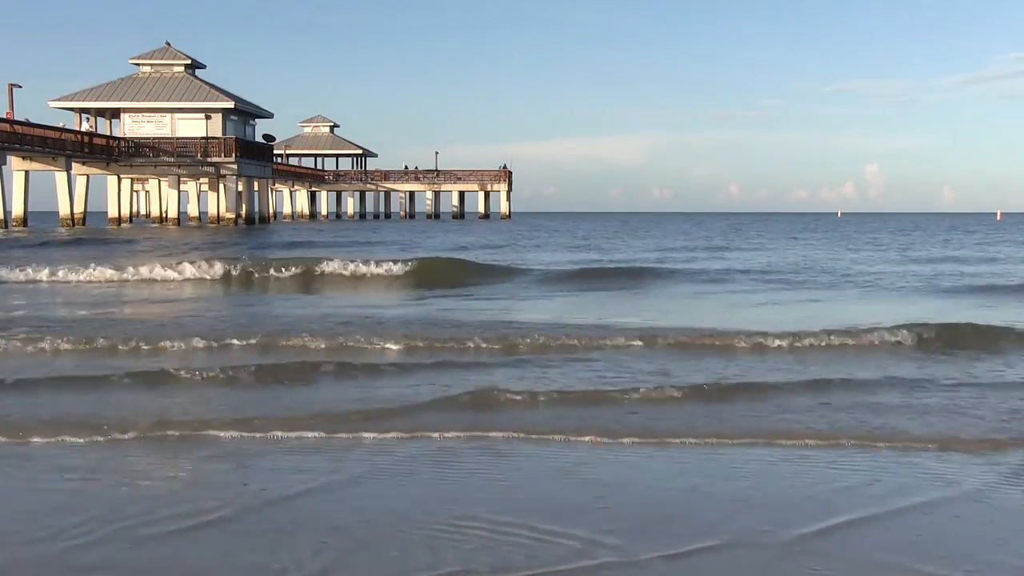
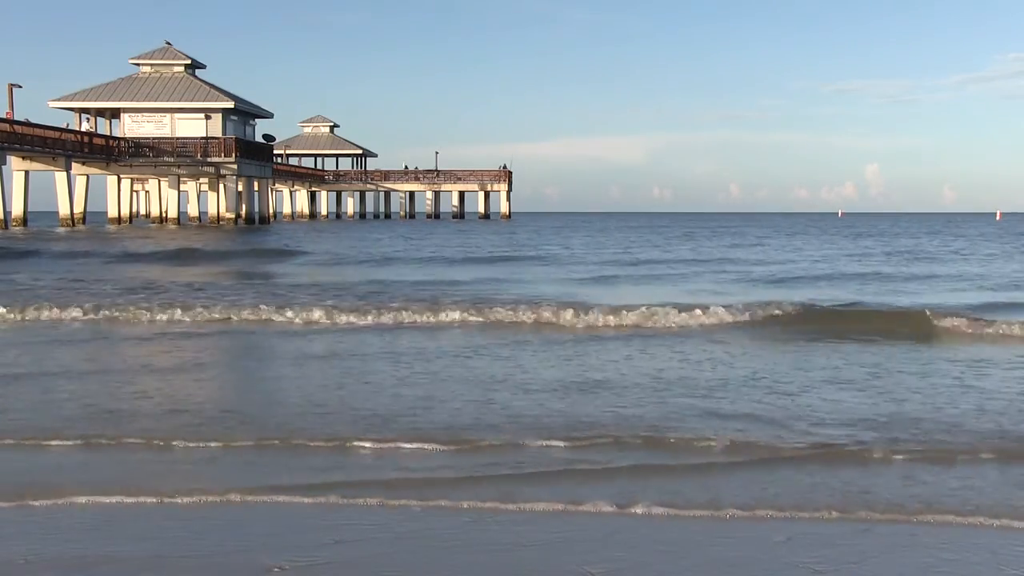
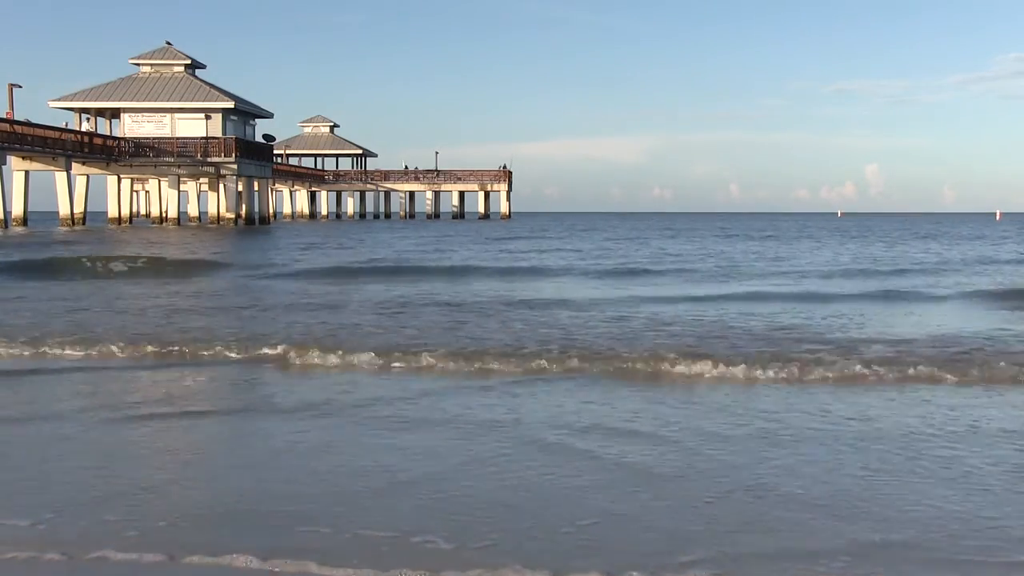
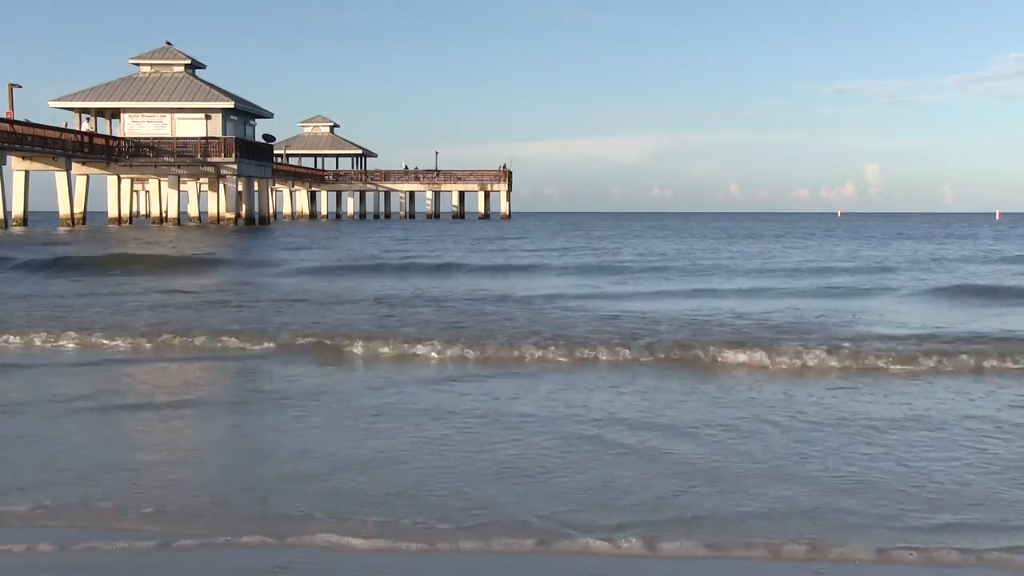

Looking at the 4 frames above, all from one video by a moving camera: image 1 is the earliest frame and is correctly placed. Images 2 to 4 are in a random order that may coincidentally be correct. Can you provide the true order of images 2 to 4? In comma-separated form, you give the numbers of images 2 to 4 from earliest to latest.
2, 4, 3
